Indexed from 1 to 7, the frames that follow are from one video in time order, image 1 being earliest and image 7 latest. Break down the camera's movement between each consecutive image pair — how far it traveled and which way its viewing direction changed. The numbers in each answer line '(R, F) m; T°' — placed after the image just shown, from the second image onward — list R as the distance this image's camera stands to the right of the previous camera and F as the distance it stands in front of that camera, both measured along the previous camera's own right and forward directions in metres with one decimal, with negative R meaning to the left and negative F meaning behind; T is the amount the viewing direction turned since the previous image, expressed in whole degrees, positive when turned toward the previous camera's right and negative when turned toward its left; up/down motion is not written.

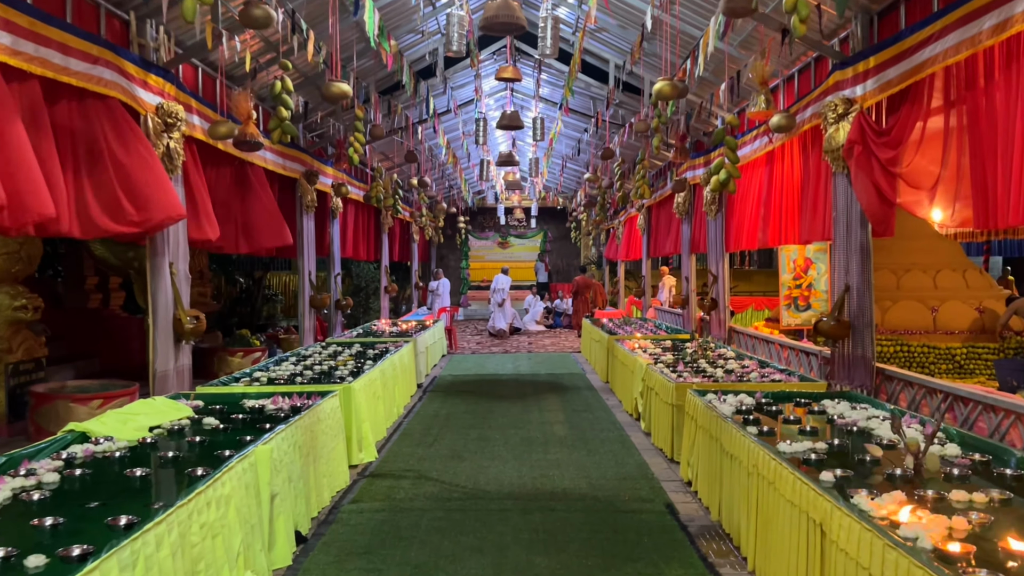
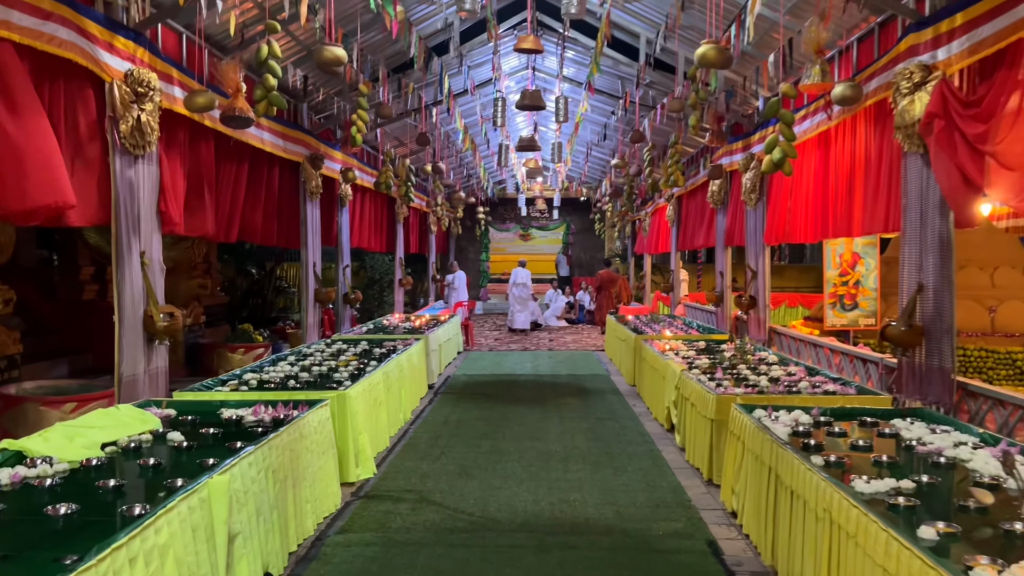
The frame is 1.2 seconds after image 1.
(0.0, +0.6) m; -2°
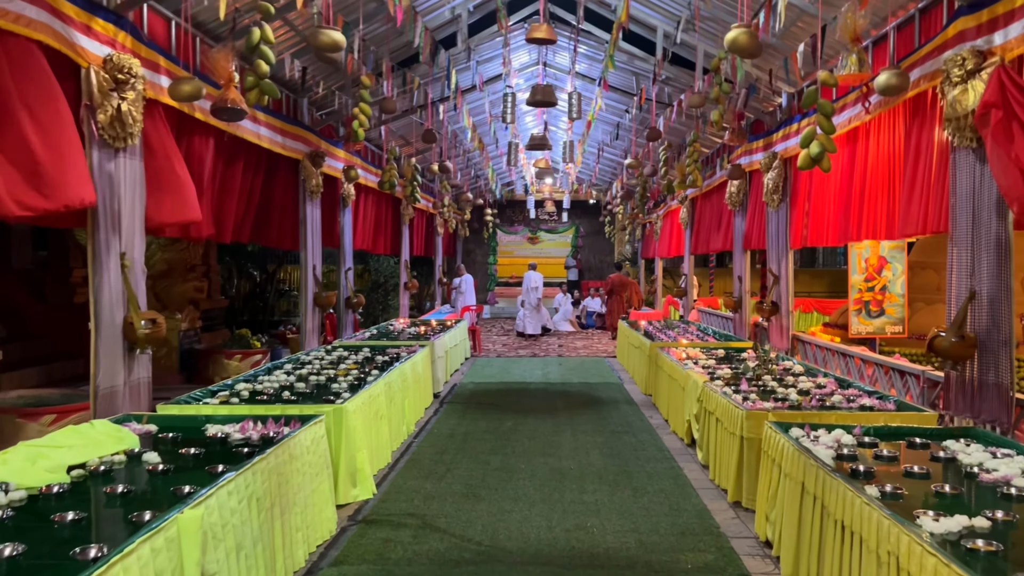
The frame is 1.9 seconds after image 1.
(0.0, +0.3) m; 0°
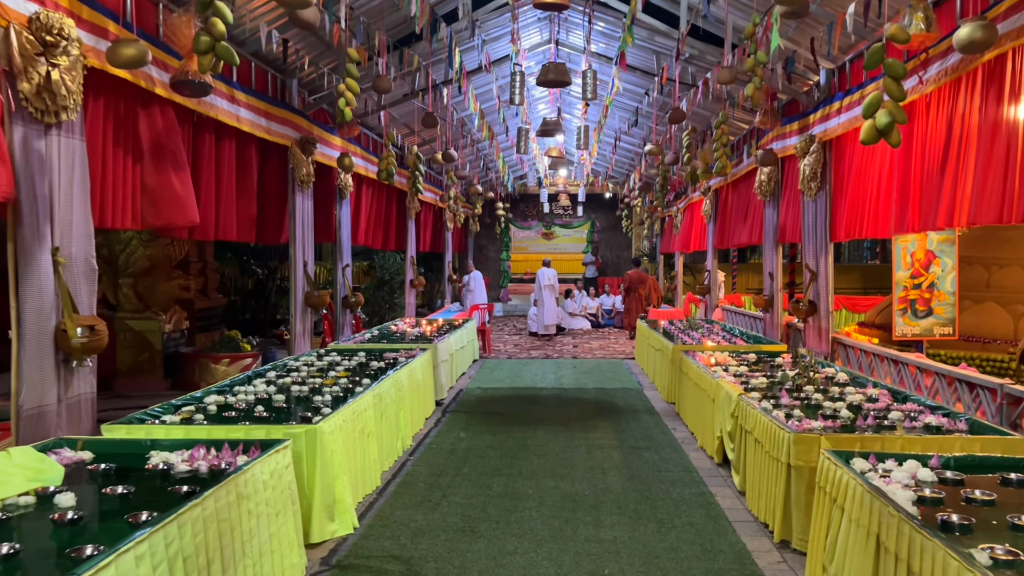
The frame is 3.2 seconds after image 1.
(+0.1, +0.6) m; -1°
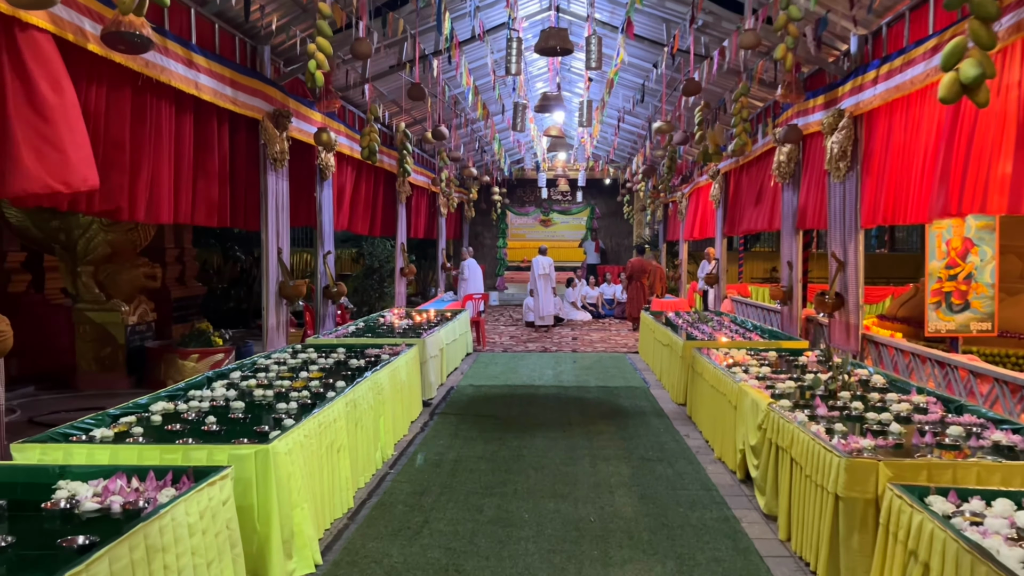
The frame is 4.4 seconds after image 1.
(0.0, +0.5) m; 0°
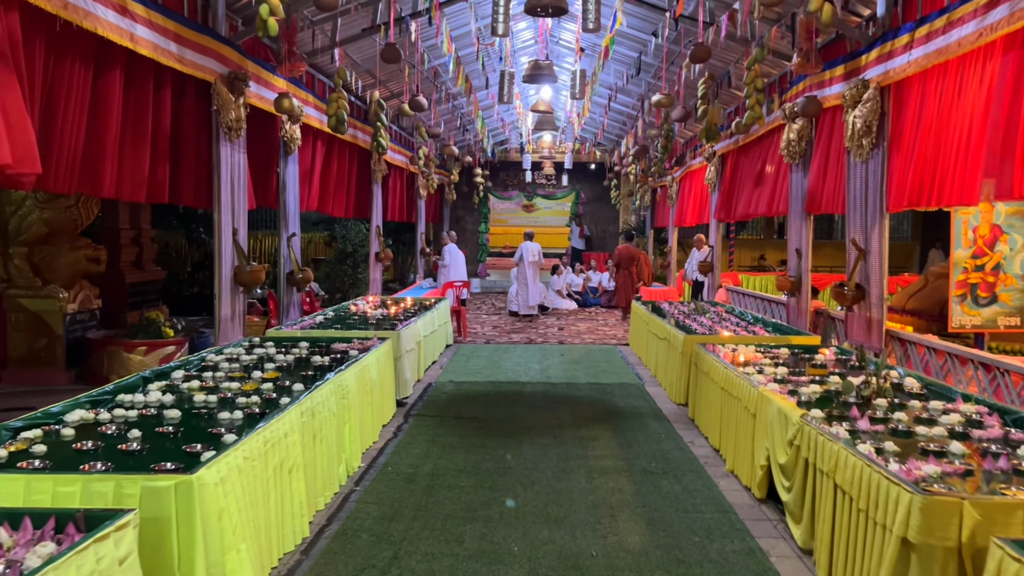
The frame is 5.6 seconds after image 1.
(0.0, +0.5) m; +1°
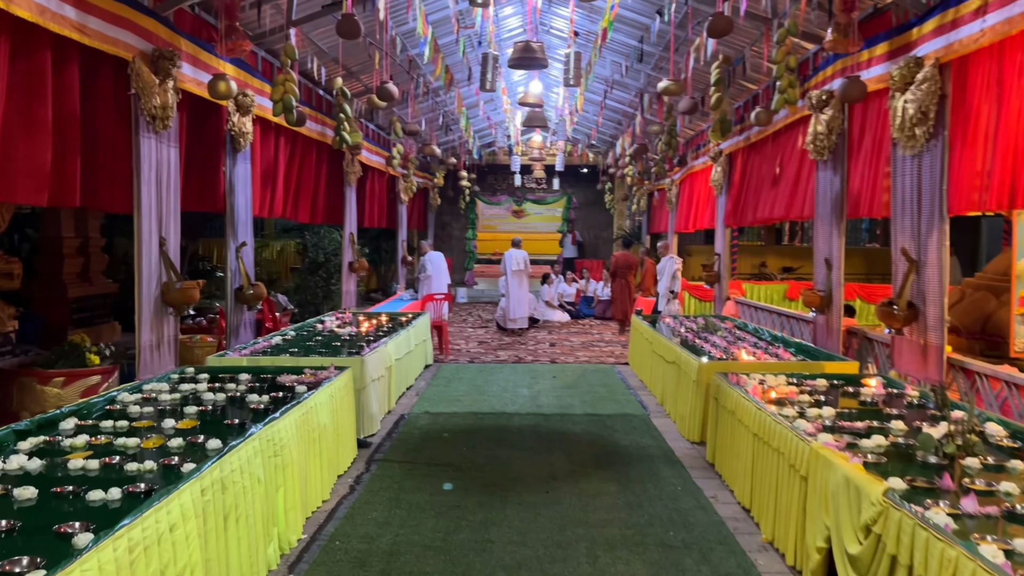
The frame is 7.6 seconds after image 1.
(0.0, +0.8) m; +1°
